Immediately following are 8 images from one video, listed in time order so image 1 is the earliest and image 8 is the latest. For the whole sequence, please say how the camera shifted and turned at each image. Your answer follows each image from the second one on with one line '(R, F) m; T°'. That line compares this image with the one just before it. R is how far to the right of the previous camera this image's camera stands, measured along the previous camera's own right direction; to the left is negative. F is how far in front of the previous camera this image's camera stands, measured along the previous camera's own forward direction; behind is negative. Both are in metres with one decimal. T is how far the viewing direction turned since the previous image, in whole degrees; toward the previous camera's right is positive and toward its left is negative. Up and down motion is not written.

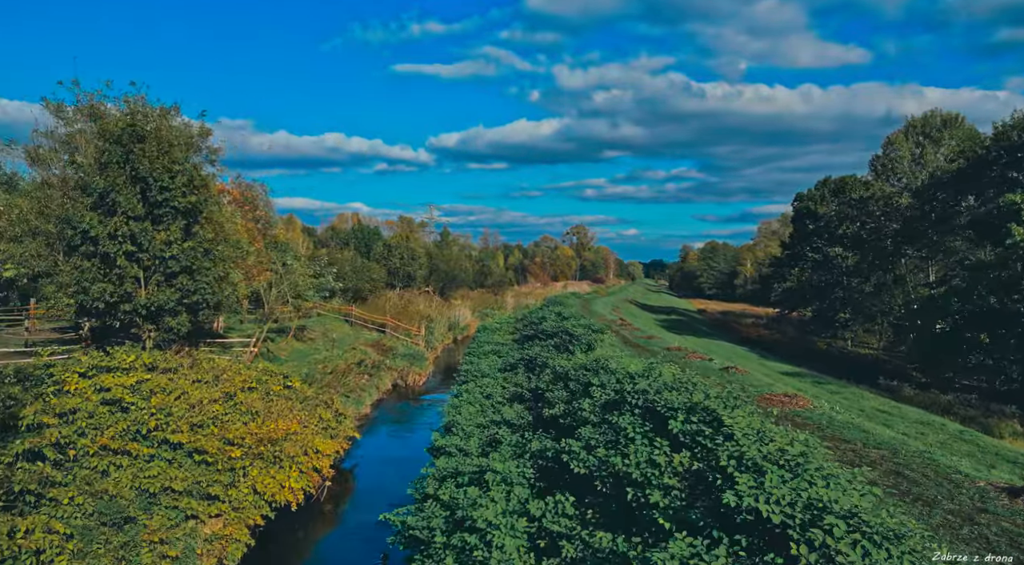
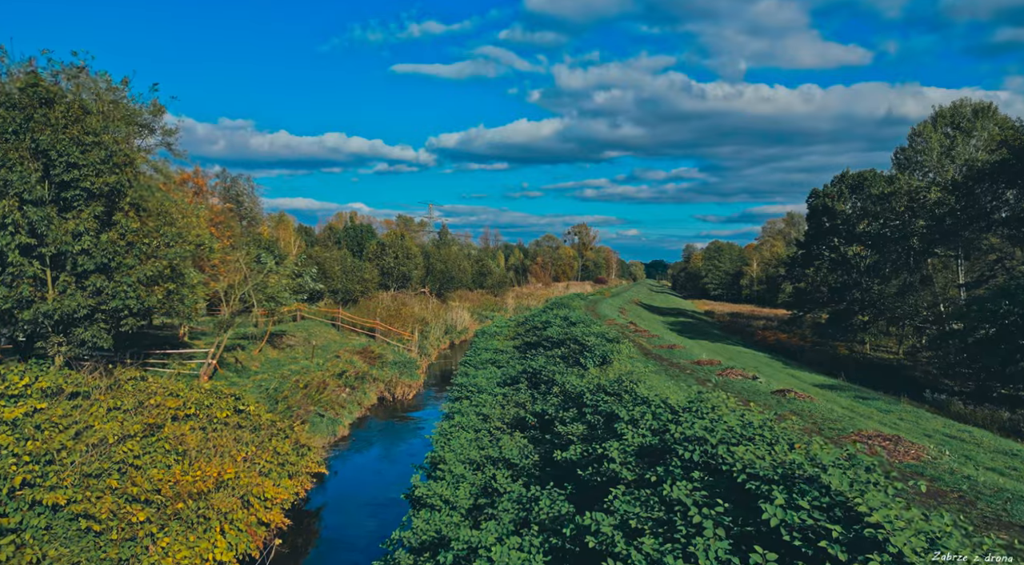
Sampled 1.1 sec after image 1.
(0.0, +3.6) m; 0°
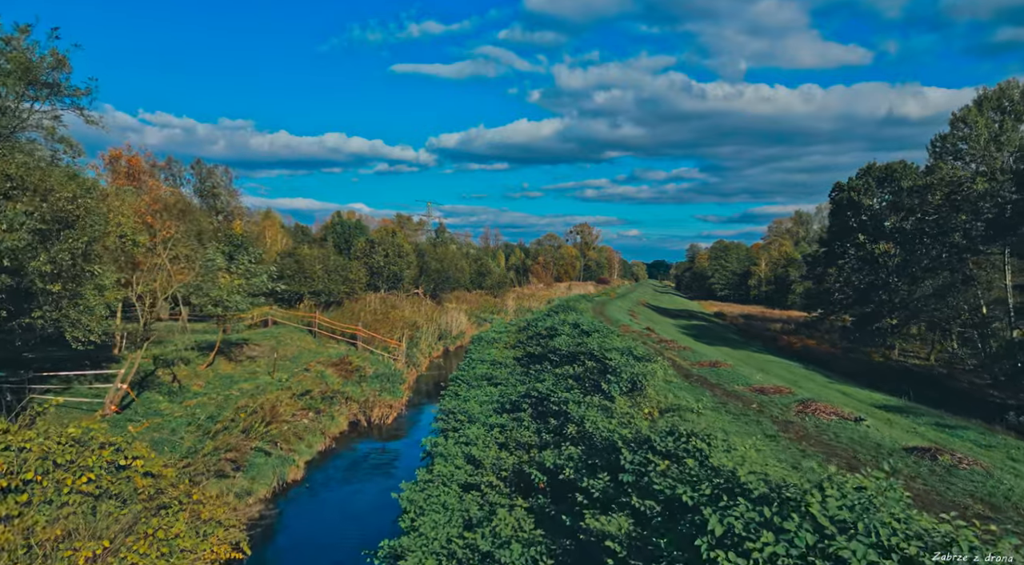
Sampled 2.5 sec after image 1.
(0.0, +5.0) m; 0°
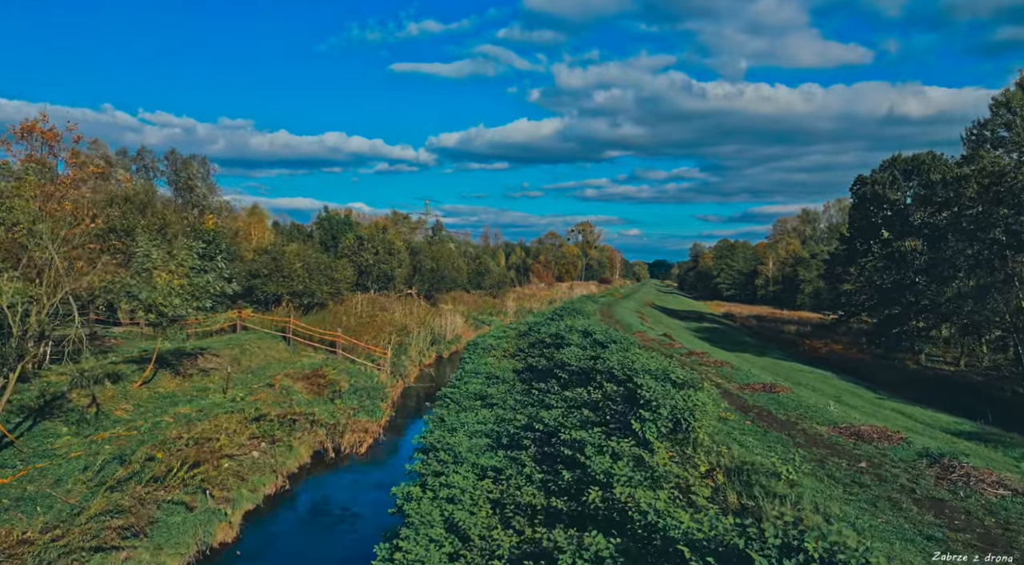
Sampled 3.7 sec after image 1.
(0.0, +4.2) m; 0°
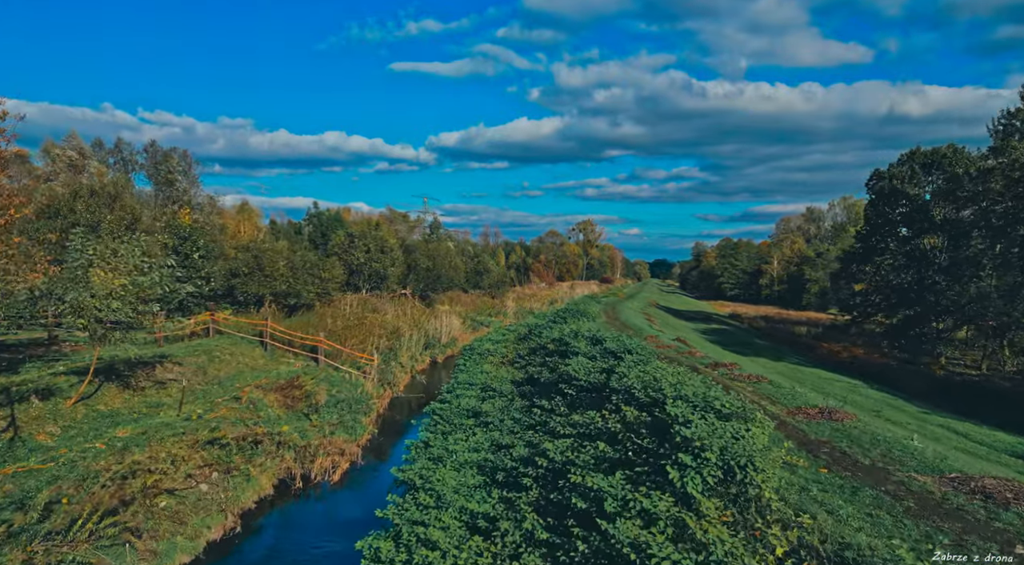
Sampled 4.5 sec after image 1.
(+0.1, +2.9) m; 0°
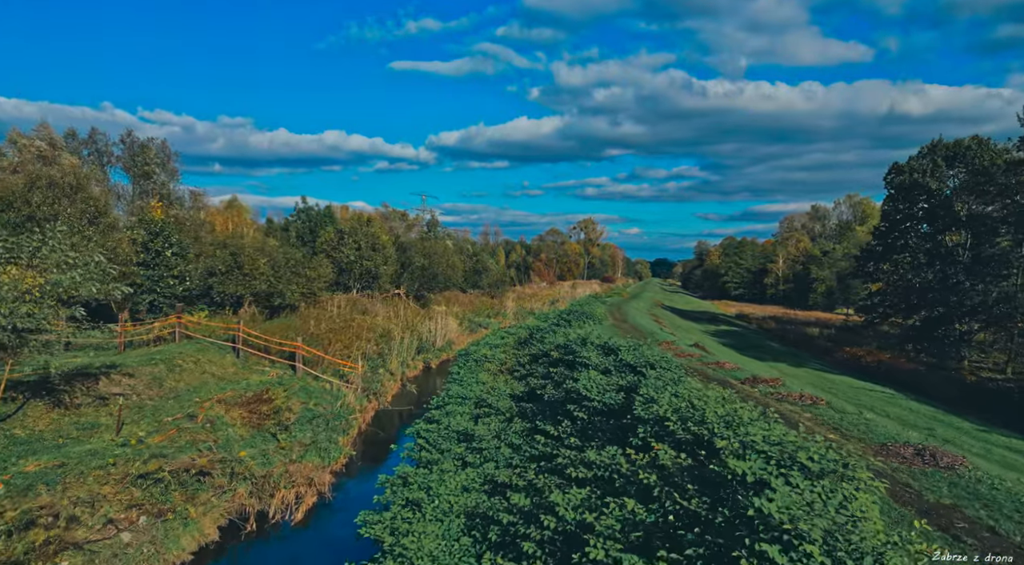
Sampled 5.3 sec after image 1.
(0.0, +3.0) m; 0°
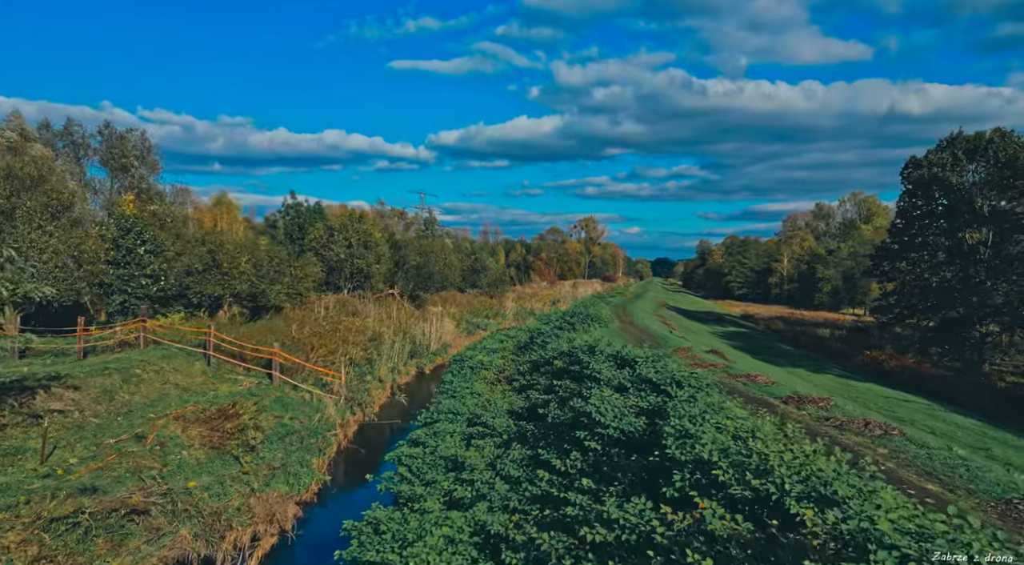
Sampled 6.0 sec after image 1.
(0.0, +2.5) m; 0°
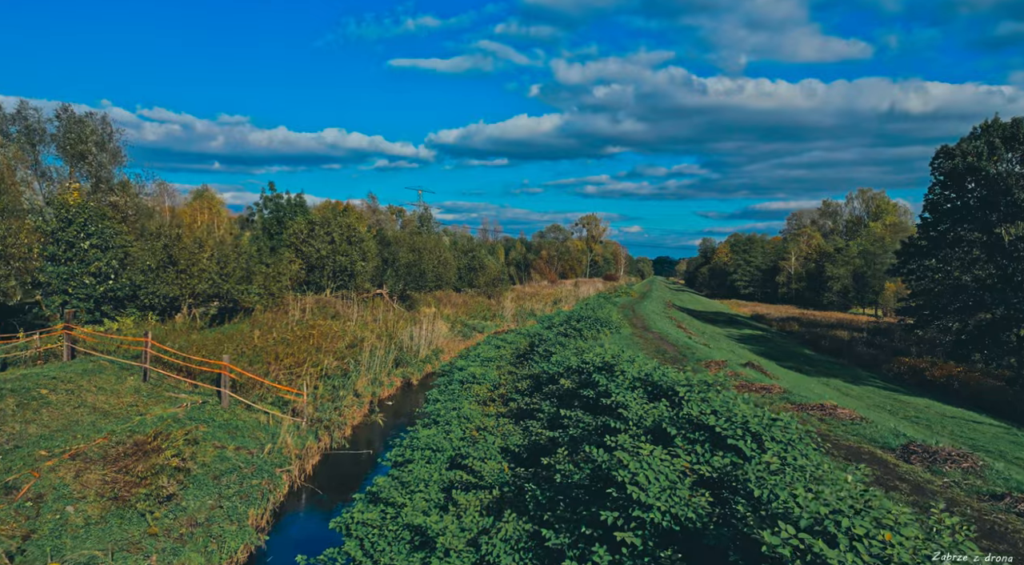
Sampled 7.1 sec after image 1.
(+0.1, +4.0) m; 0°
